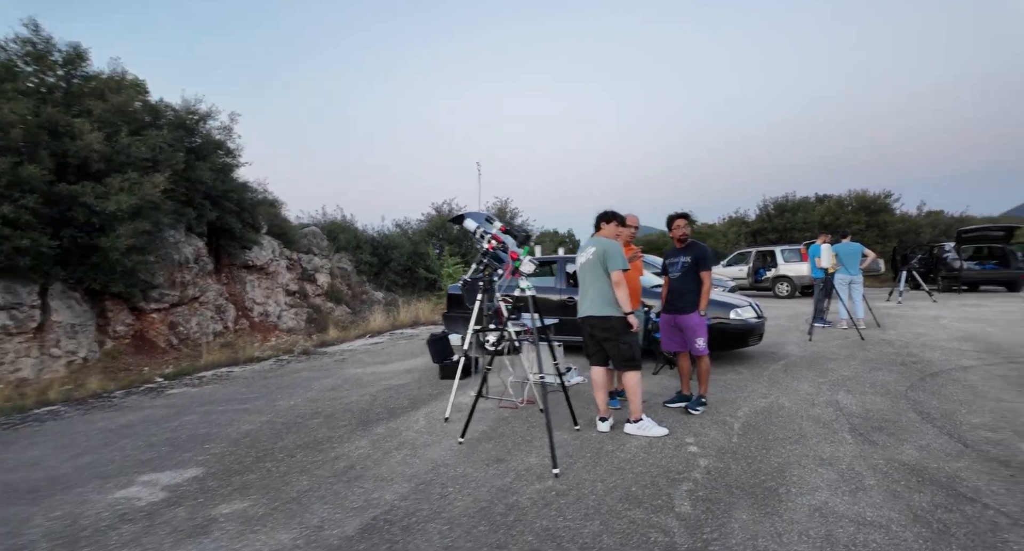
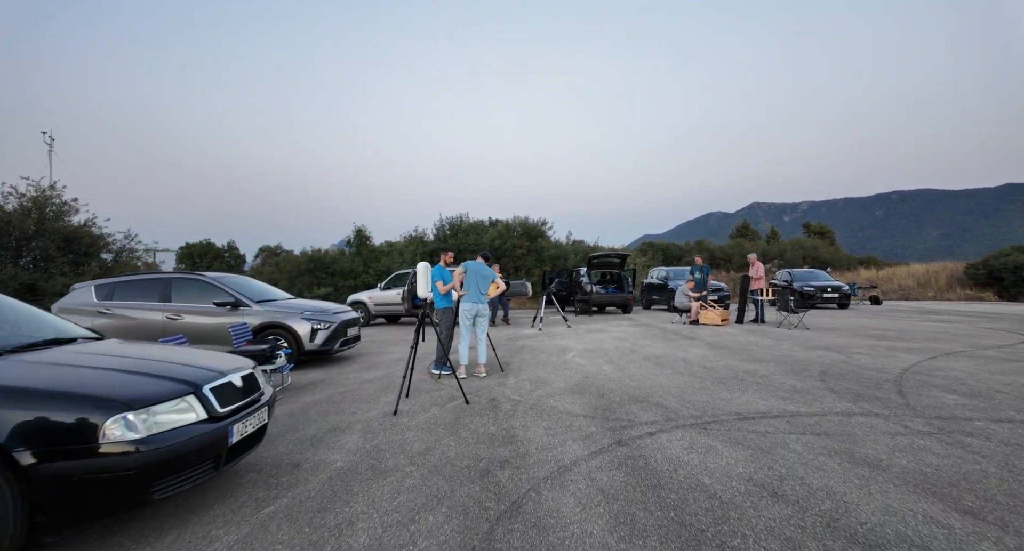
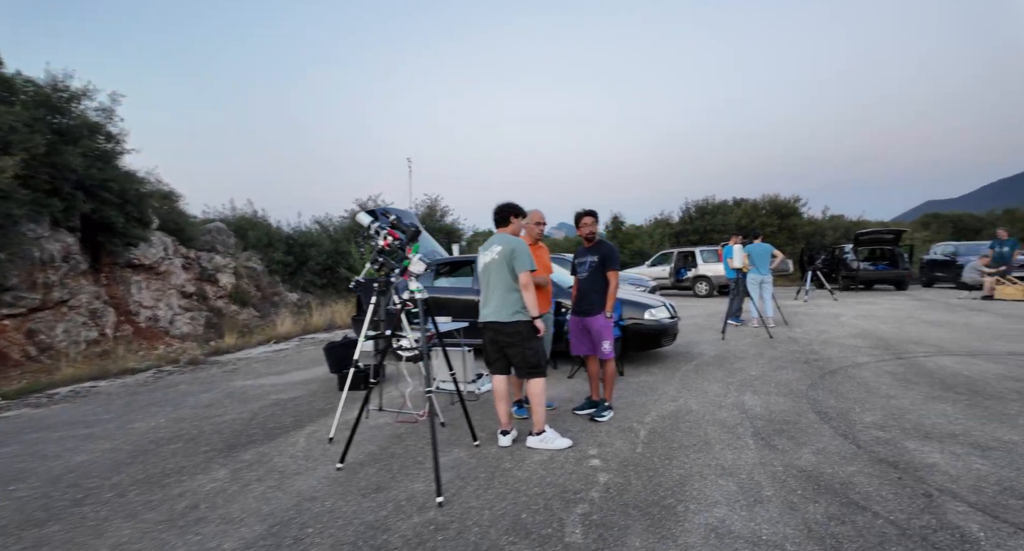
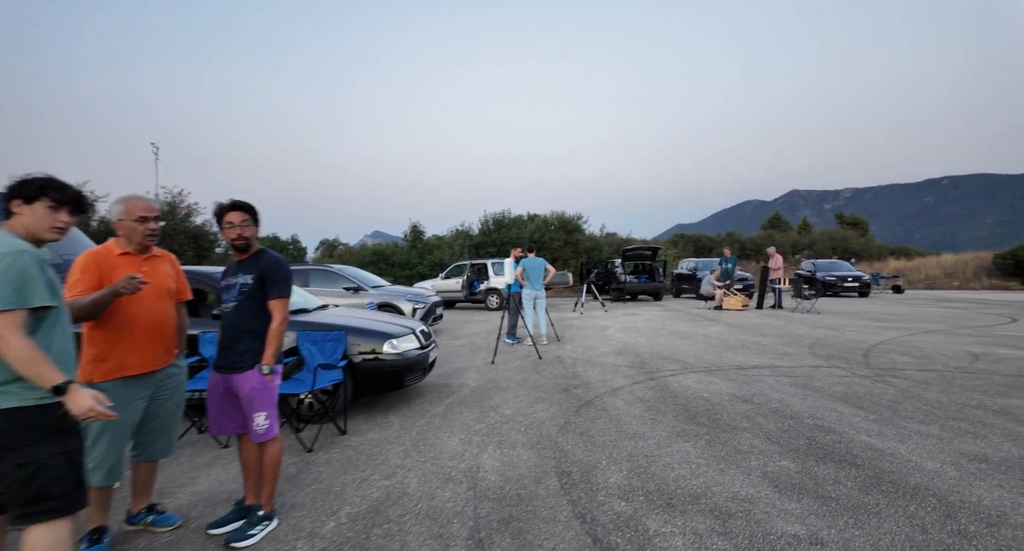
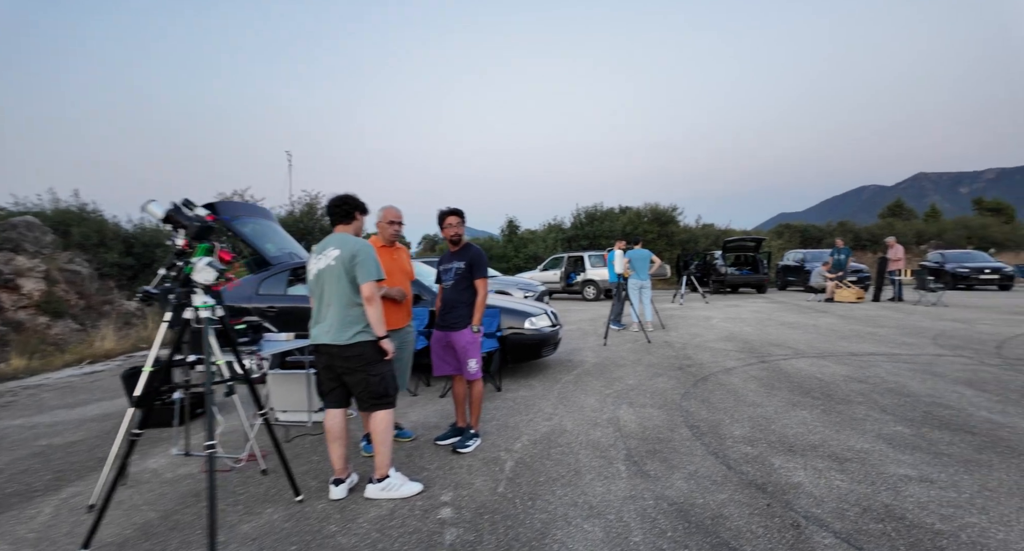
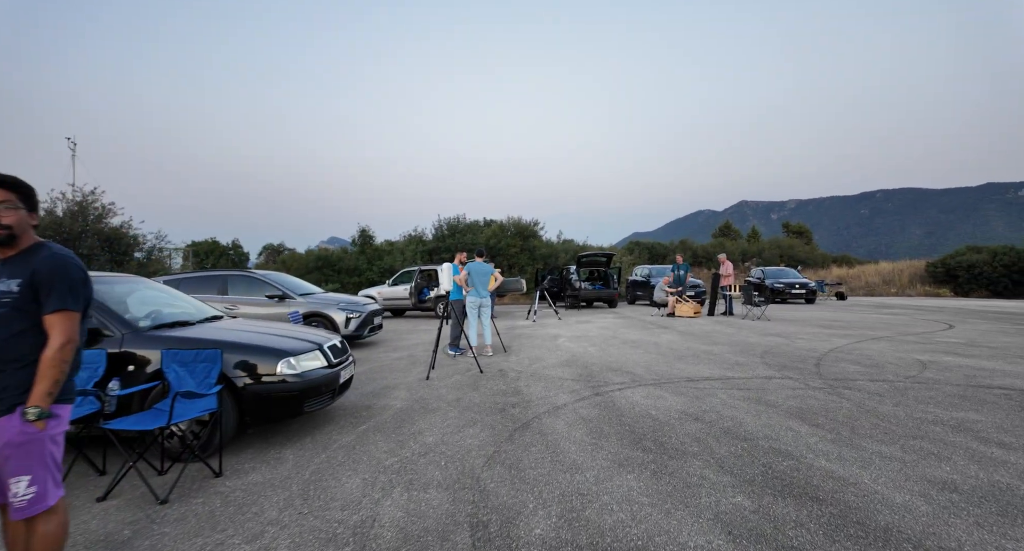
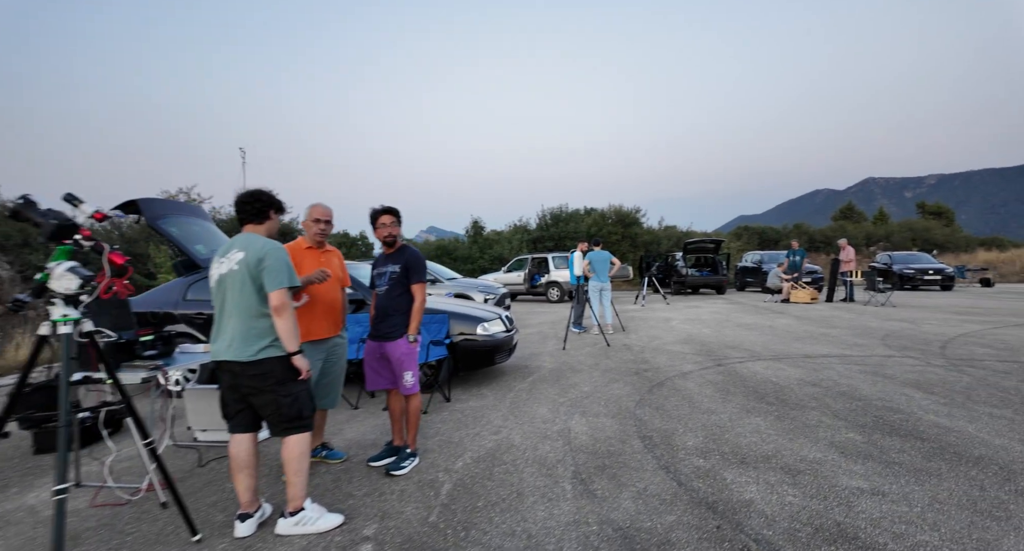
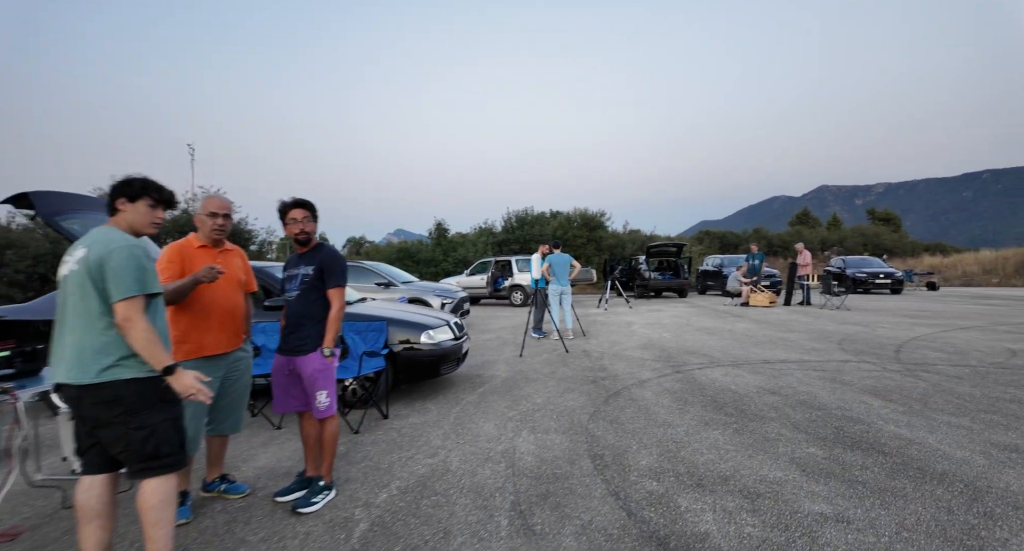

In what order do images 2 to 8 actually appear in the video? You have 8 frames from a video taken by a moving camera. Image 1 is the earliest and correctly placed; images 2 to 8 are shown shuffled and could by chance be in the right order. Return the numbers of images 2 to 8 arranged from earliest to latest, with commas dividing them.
3, 5, 7, 8, 4, 6, 2
